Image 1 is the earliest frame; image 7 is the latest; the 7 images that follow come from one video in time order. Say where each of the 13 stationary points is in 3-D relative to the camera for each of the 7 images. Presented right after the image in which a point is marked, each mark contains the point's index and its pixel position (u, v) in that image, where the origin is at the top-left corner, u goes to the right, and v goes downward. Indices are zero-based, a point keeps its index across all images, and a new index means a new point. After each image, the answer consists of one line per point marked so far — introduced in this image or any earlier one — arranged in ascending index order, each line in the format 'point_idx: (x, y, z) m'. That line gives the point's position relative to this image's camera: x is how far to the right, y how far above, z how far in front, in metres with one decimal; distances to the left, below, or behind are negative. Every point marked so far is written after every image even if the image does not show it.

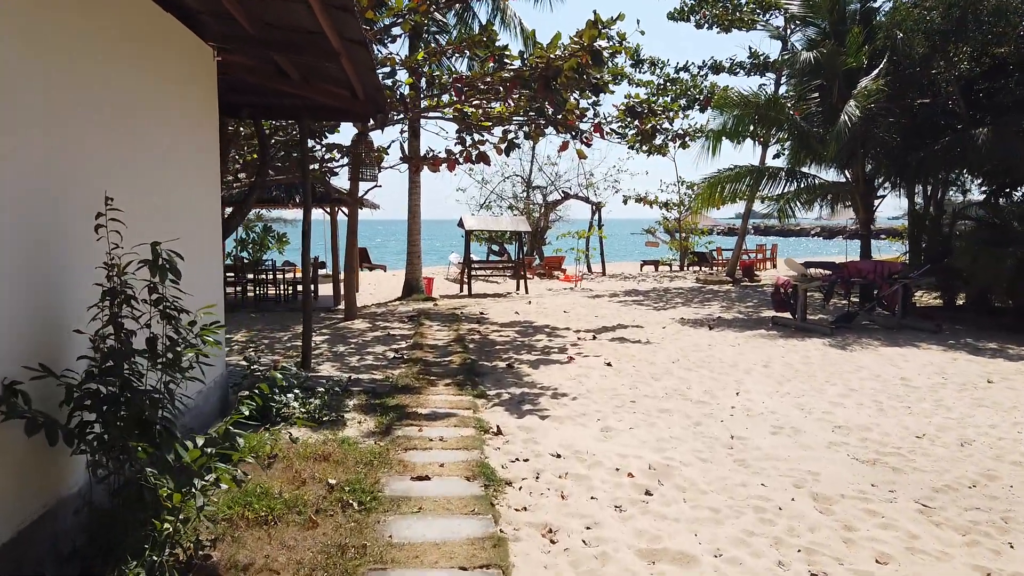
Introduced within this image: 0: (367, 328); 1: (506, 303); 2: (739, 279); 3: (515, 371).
0: (-1.8, -0.5, +9.5) m
1: (-0.1, -0.3, +13.6) m
2: (+5.3, +0.2, +18.0) m
3: (0.0, -0.7, +6.7) m
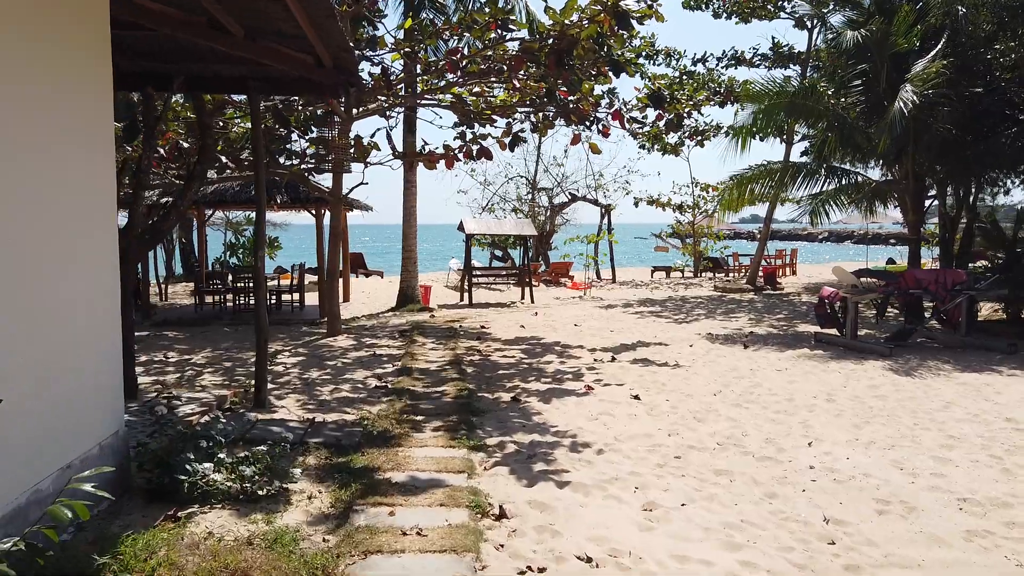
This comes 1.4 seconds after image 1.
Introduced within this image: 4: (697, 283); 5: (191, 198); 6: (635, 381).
0: (-1.8, -0.7, +8.3) m
1: (0.0, -0.4, +12.3) m
2: (+5.4, 0.0, +16.7) m
3: (+0.1, -0.8, +5.4) m
4: (+4.6, +0.1, +19.1) m
5: (-2.1, +0.6, +4.9) m
6: (+1.0, -0.8, +6.4) m
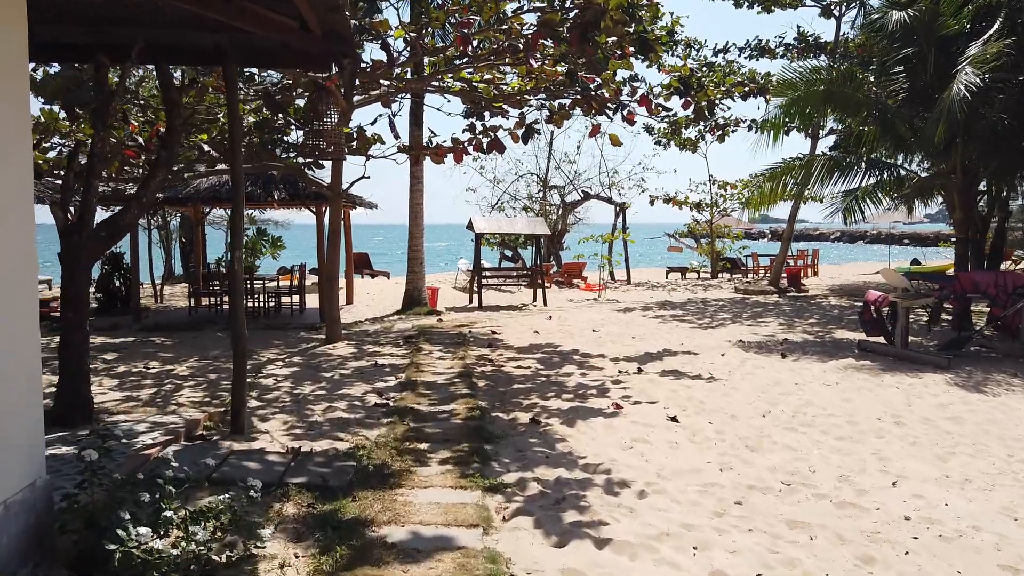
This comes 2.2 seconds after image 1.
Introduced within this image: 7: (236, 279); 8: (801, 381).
0: (-1.6, -0.7, +7.6) m
1: (+0.2, -0.5, +11.6) m
2: (+5.7, 0.0, +15.9) m
3: (+0.2, -0.9, +4.7) m
4: (+4.9, +0.1, +18.3) m
5: (-1.9, +0.5, +4.2) m
6: (+1.2, -0.8, +5.6) m
7: (-1.5, +0.1, +4.2) m
8: (+2.4, -0.8, +6.3) m
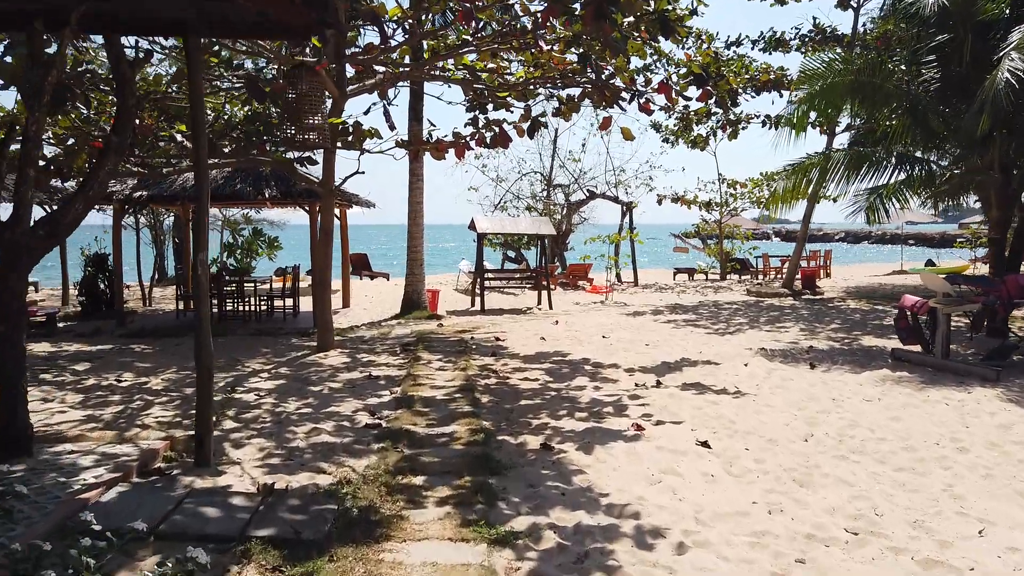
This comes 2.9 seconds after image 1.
0: (-1.5, -0.7, +7.0) m
1: (+0.2, -0.5, +11.0) m
2: (+5.7, -0.1, +15.3) m
3: (+0.2, -0.9, +4.1) m
4: (+4.9, 0.0, +17.7) m
5: (-1.9, +0.5, +3.6) m
6: (+1.2, -0.9, +5.0) m
7: (-1.5, 0.0, +3.6) m
8: (+2.4, -0.8, +5.7) m
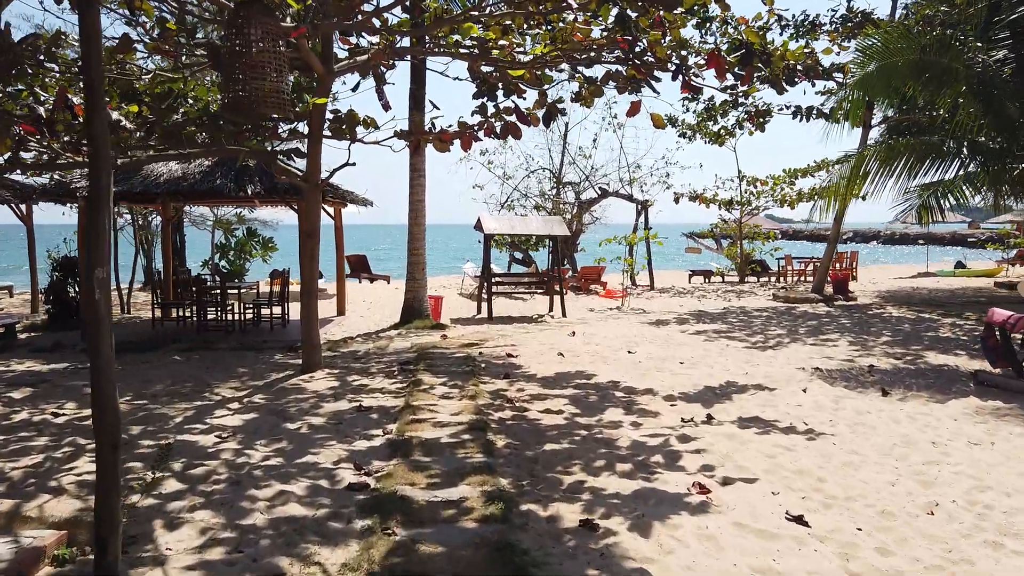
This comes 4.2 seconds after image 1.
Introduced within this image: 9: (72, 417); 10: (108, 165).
0: (-1.4, -0.8, +5.9) m
1: (+0.4, -0.6, +9.9) m
2: (+5.9, -0.2, +14.2) m
3: (+0.4, -1.0, +3.0) m
4: (+5.1, 0.0, +16.6) m
5: (-1.8, +0.4, +2.5) m
6: (+1.3, -0.9, +3.9) m
7: (-1.3, -0.1, +2.5) m
8: (+2.6, -0.9, +4.6) m
9: (-2.9, -0.9, +5.1) m
10: (-1.3, +0.4, +2.6) m
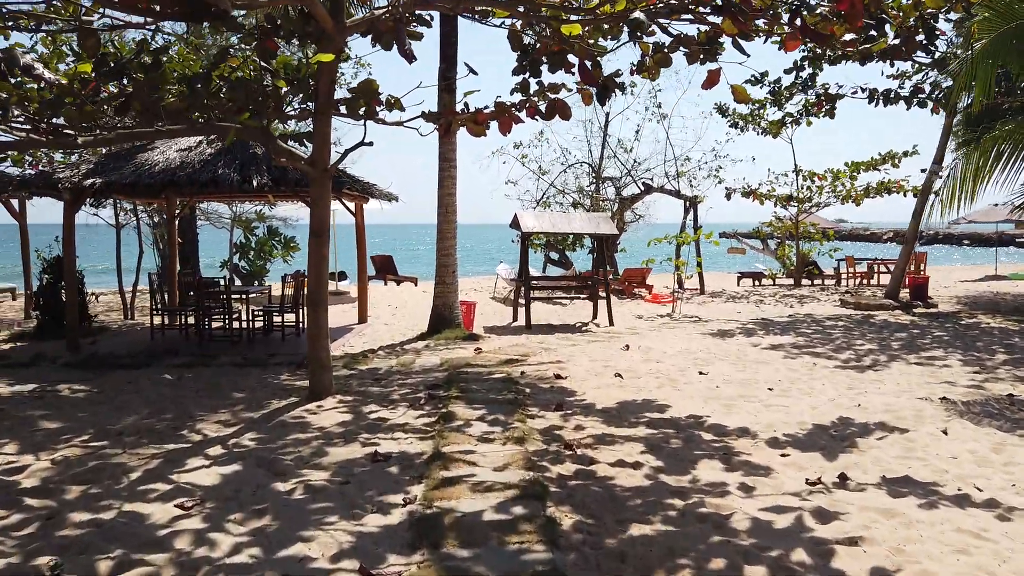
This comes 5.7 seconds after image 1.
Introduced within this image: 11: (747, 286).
0: (-1.1, -0.9, +4.6) m
1: (+0.9, -0.7, +8.6) m
2: (+6.6, -0.3, +12.7) m
3: (+0.6, -1.1, +1.7) m
4: (+5.9, -0.1, +15.1) m
5: (-1.5, +0.3, +1.3) m
6: (+1.6, -1.0, +2.6) m
7: (-1.1, -0.2, +1.3) m
8: (+2.9, -1.0, +3.2) m
9: (-2.6, -0.9, +3.9) m
10: (-1.1, +0.3, +1.3) m
11: (+5.8, +0.1, +18.9) m
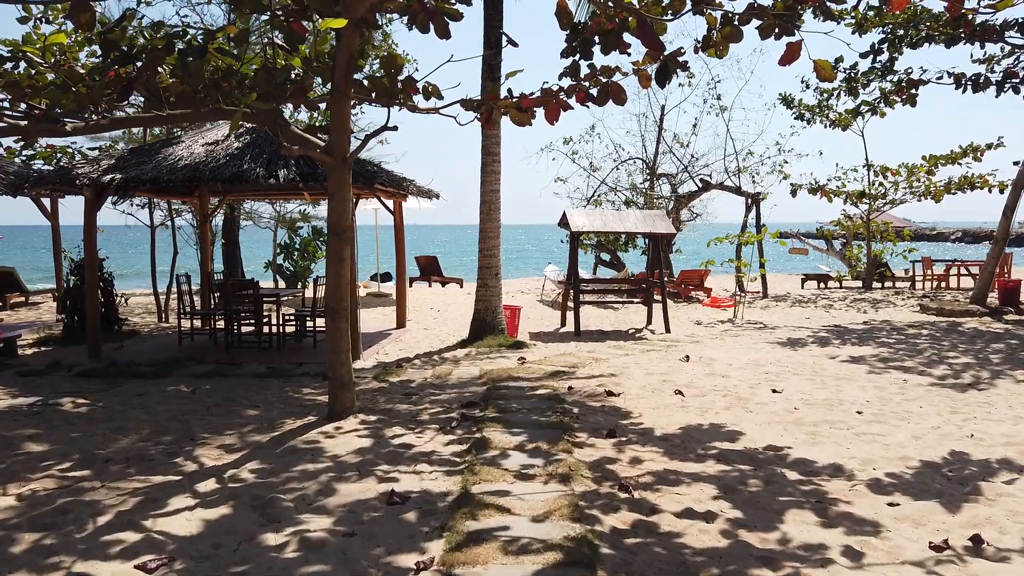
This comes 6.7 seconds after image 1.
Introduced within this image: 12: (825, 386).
0: (-0.8, -0.9, +4.0) m
1: (+1.4, -0.7, +7.8) m
2: (+7.3, -0.3, +11.5) m
3: (+0.6, -1.1, +0.9) m
4: (+6.8, -0.2, +14.0) m
5: (-1.5, +0.3, +0.6) m
6: (+1.7, -1.1, +1.8) m
7: (-1.1, -0.2, +0.6) m
8: (+3.0, -1.0, +2.3) m
9: (-2.4, -0.9, +3.4) m
10: (-1.1, +0.3, +0.7) m
11: (+7.0, 0.0, +17.7) m
12: (+2.5, -0.8, +6.2) m
